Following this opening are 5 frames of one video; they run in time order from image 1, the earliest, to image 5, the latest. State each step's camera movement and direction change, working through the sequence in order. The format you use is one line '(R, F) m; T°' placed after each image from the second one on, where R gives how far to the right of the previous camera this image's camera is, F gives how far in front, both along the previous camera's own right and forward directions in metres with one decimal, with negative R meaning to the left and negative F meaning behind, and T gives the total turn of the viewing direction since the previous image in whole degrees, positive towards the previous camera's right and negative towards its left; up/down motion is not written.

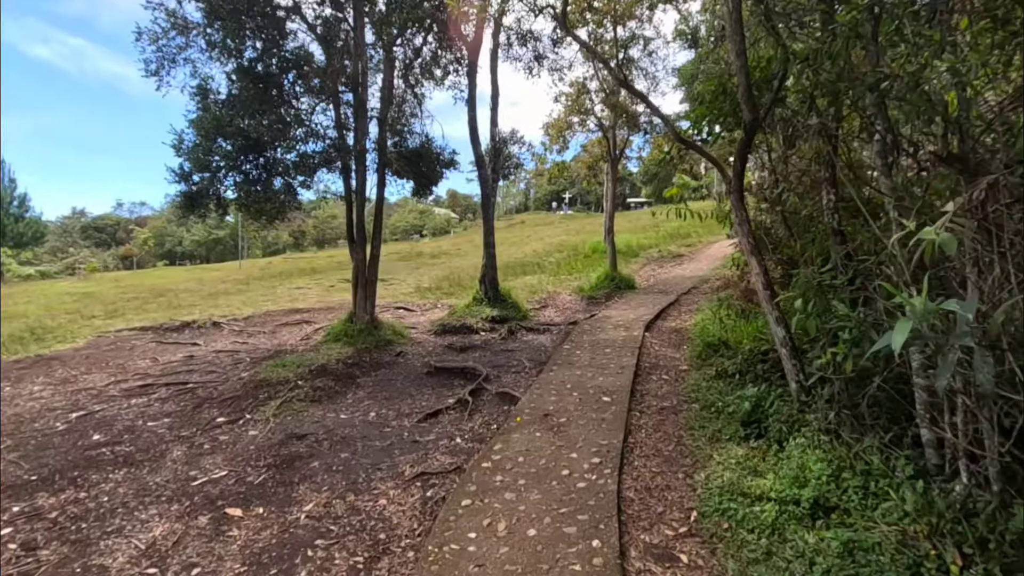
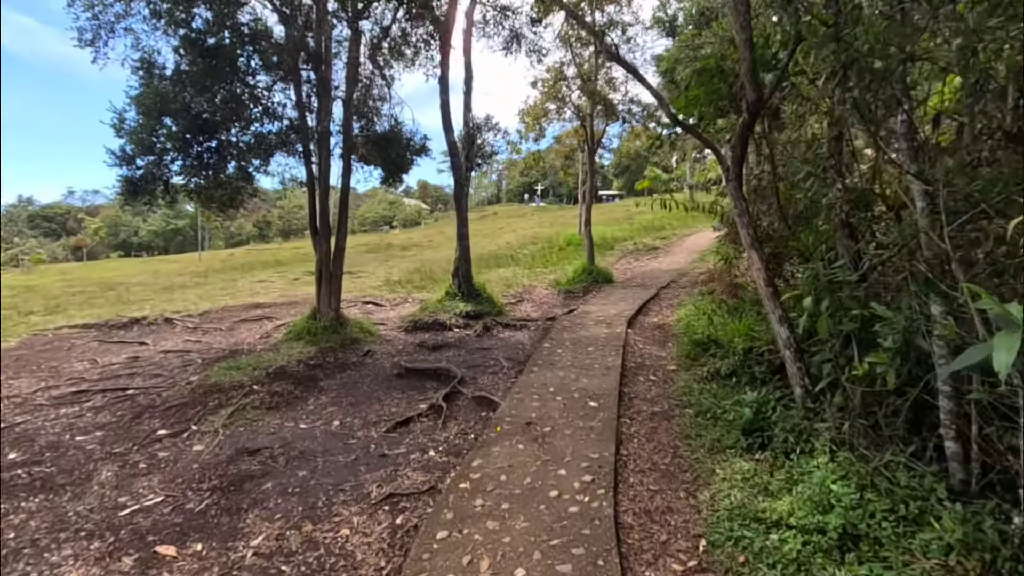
(-0.1, +0.5) m; +3°
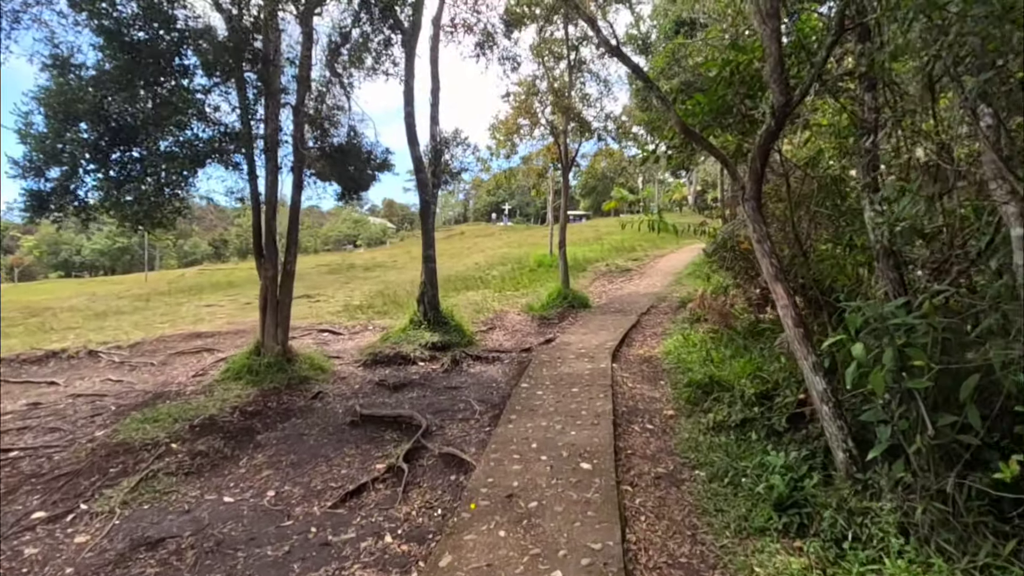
(-0.1, +0.8) m; +4°
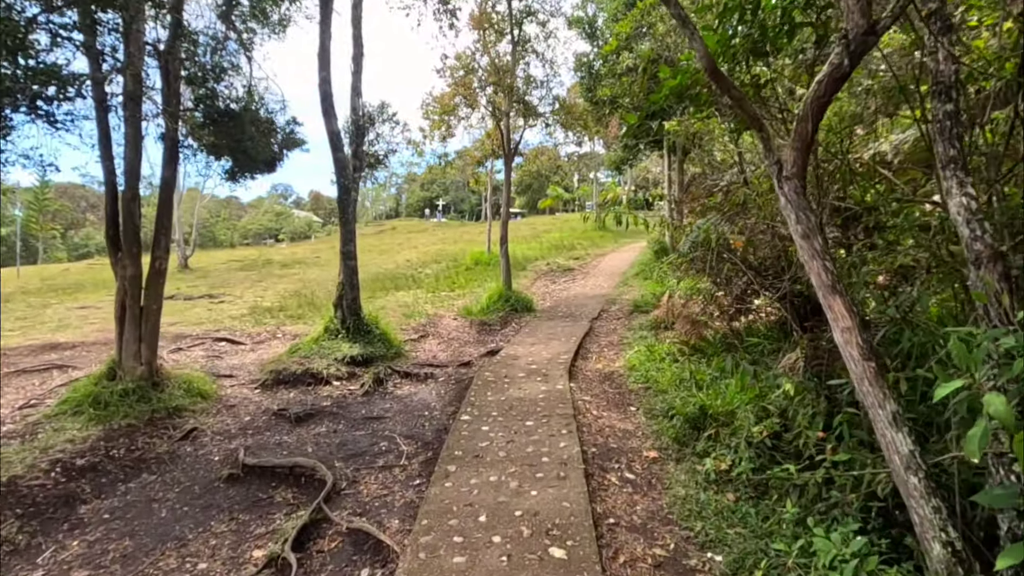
(0.0, +1.3) m; +7°
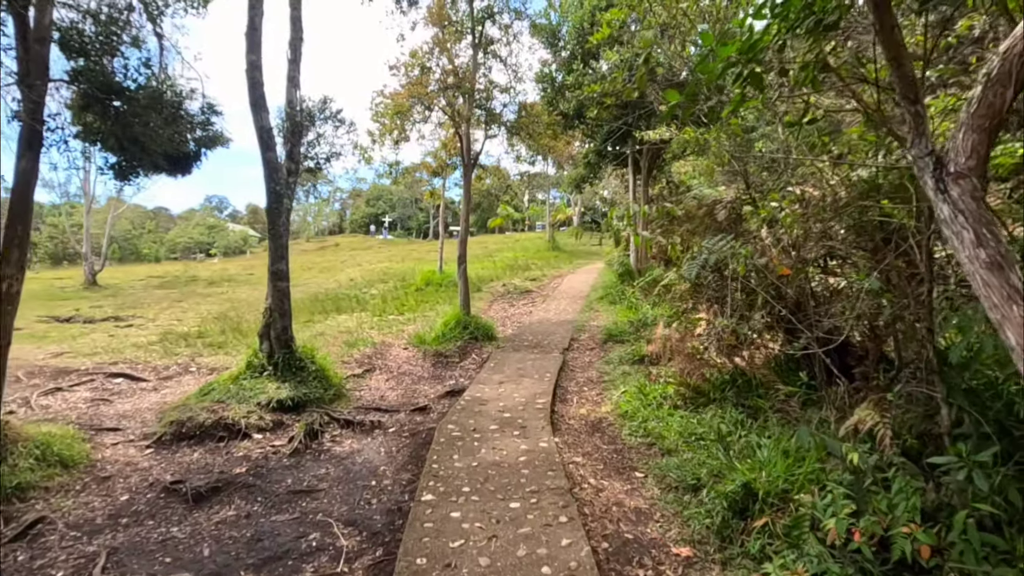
(-0.2, +1.1) m; +6°
